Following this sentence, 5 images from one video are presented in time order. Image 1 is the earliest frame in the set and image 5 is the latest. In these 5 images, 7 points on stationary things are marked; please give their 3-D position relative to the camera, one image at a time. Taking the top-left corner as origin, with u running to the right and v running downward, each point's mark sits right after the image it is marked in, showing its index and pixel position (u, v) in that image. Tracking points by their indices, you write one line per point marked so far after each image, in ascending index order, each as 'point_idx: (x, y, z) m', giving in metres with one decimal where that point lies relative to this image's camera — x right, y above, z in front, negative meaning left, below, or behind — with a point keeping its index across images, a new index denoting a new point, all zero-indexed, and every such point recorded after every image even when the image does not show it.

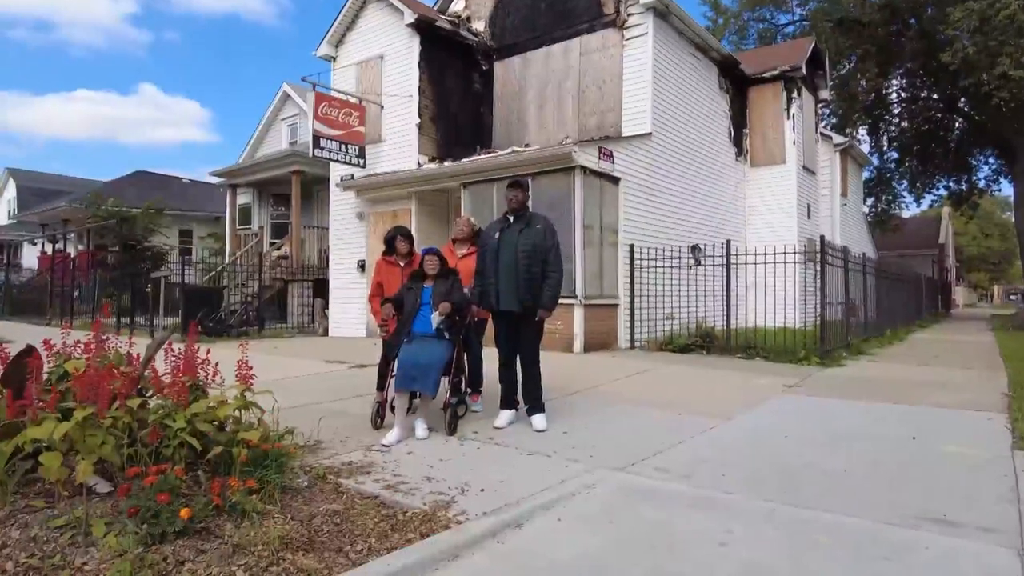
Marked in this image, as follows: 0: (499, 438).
0: (-0.1, -1.2, +4.9) m
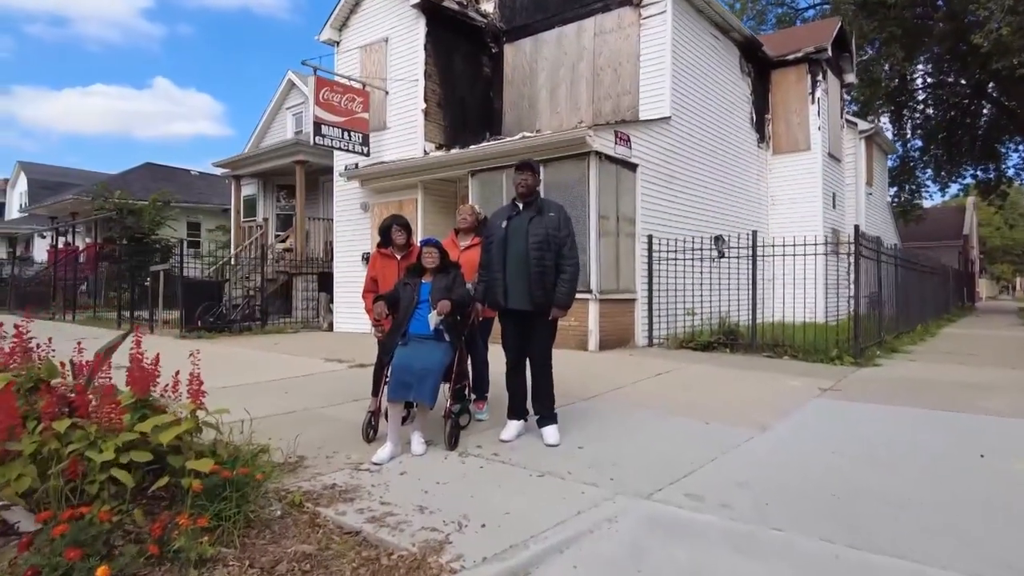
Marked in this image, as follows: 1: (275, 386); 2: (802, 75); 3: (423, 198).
0: (0.0, -1.1, +4.3) m
1: (-2.6, -1.1, +7.0) m
2: (+6.9, +5.1, +15.0) m
3: (-1.7, +1.8, +12.3) m
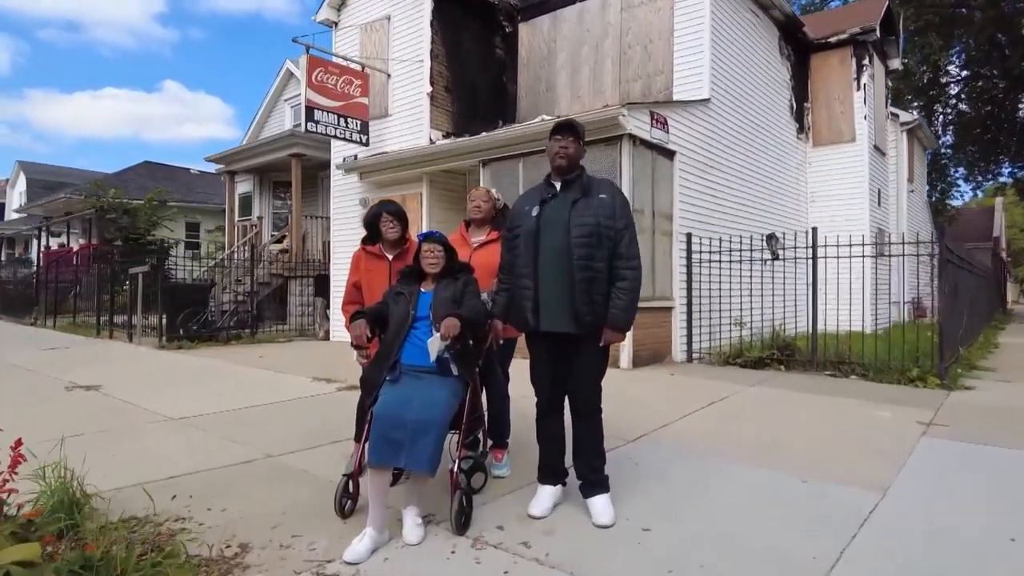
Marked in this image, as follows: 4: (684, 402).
0: (+0.1, -1.2, +3.0) m
1: (-2.4, -1.2, +5.7) m
2: (+7.2, +4.9, +13.6) m
3: (-1.4, +1.7, +11.0) m
4: (+1.7, -1.1, +6.2) m
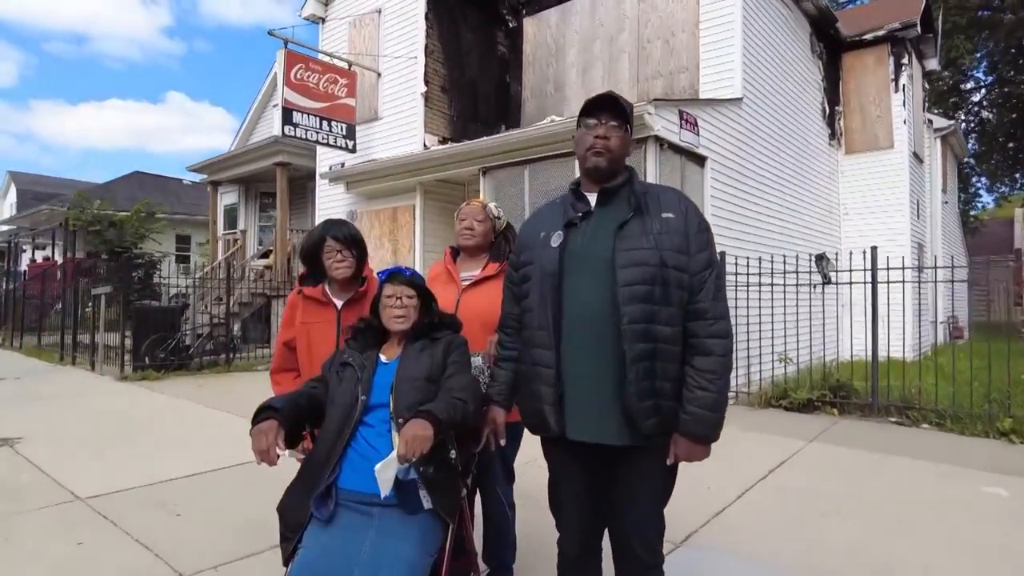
0: (+0.2, -1.4, +1.7) m
1: (-2.4, -1.4, +4.4) m
2: (+7.3, +4.5, +12.4) m
3: (-1.4, +1.3, +9.8) m
4: (+1.7, -1.4, +5.0) m
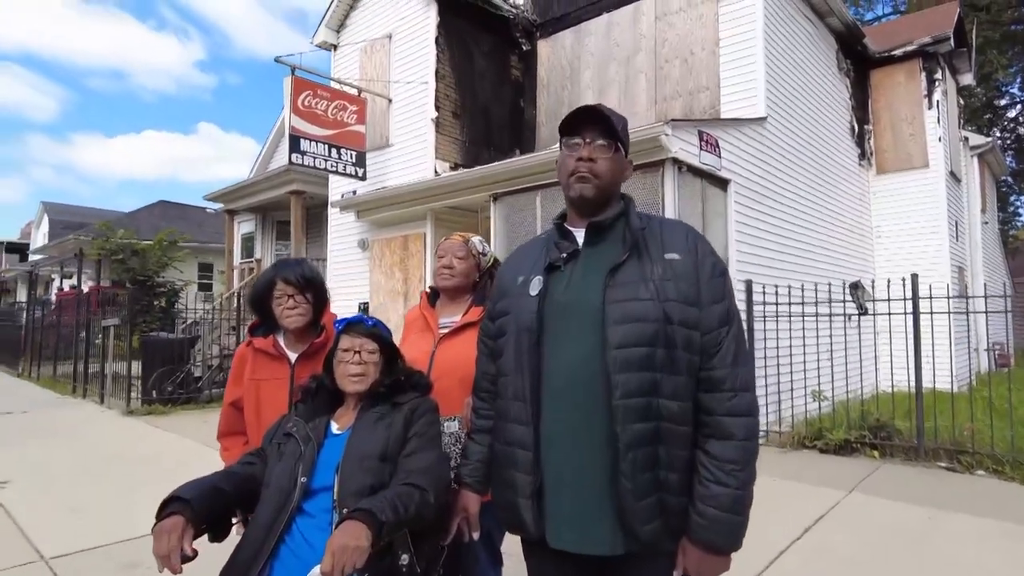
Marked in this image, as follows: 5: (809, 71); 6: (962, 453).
0: (+0.1, -1.6, +1.3) m
1: (-2.3, -1.7, +4.0) m
2: (+7.5, +4.0, +11.8) m
3: (-1.2, +0.8, +9.5) m
4: (+1.8, -1.7, +4.4) m
5: (+4.6, +3.3, +9.7) m
6: (+4.2, -1.5, +6.0) m
